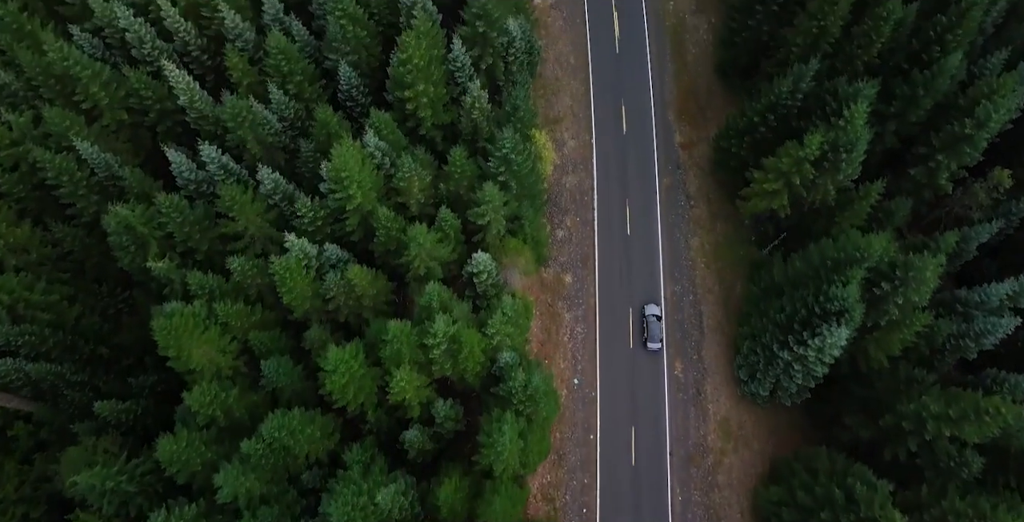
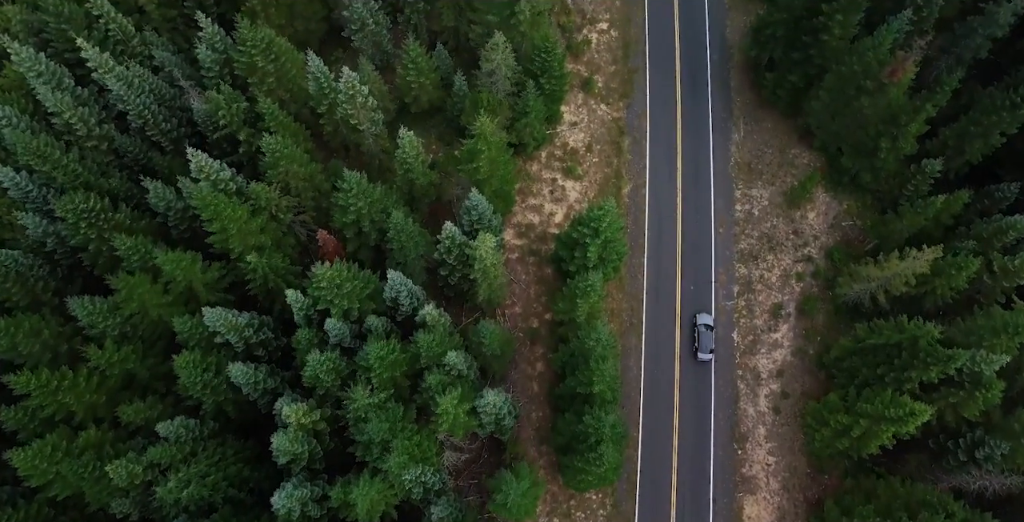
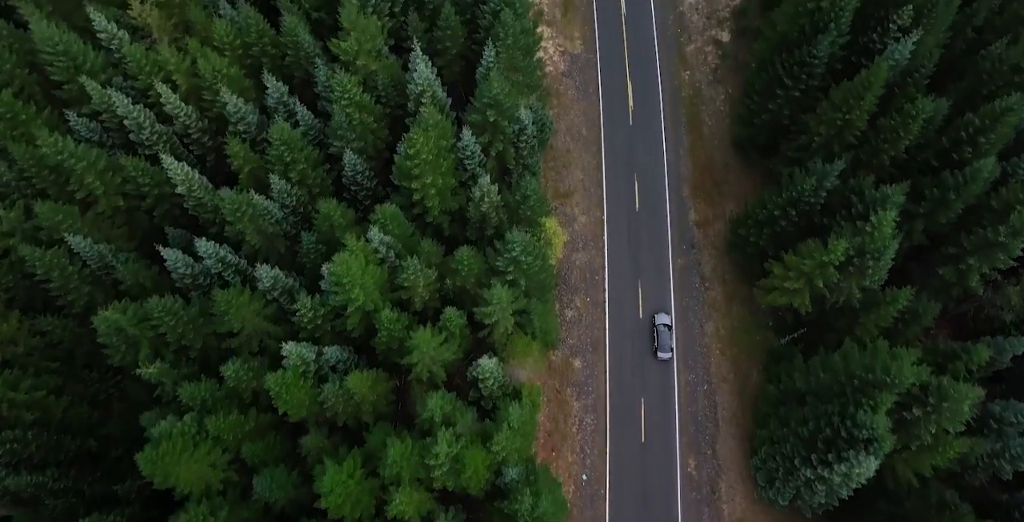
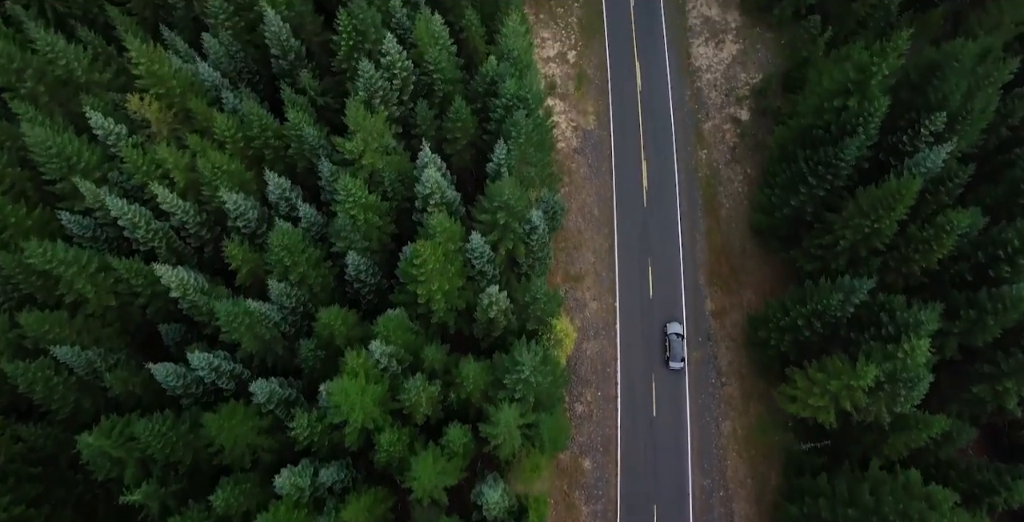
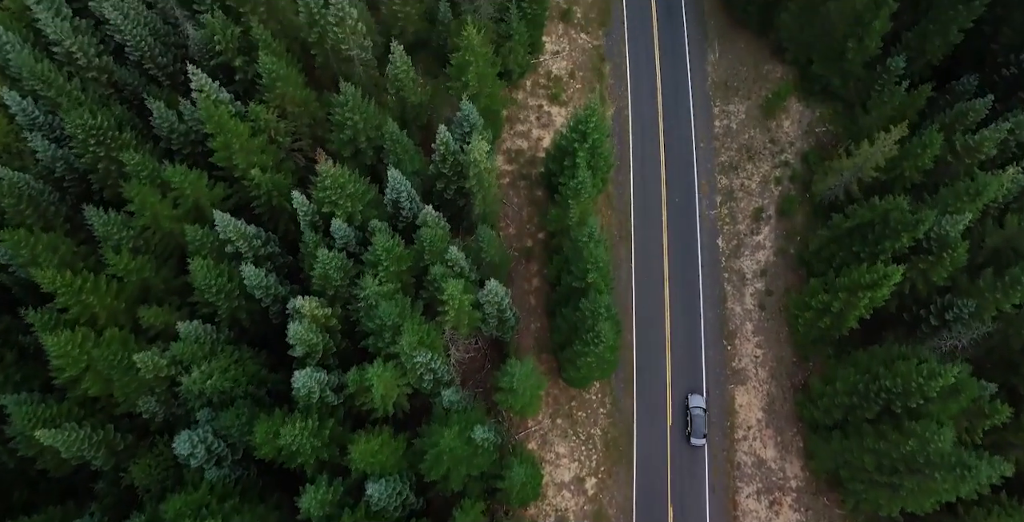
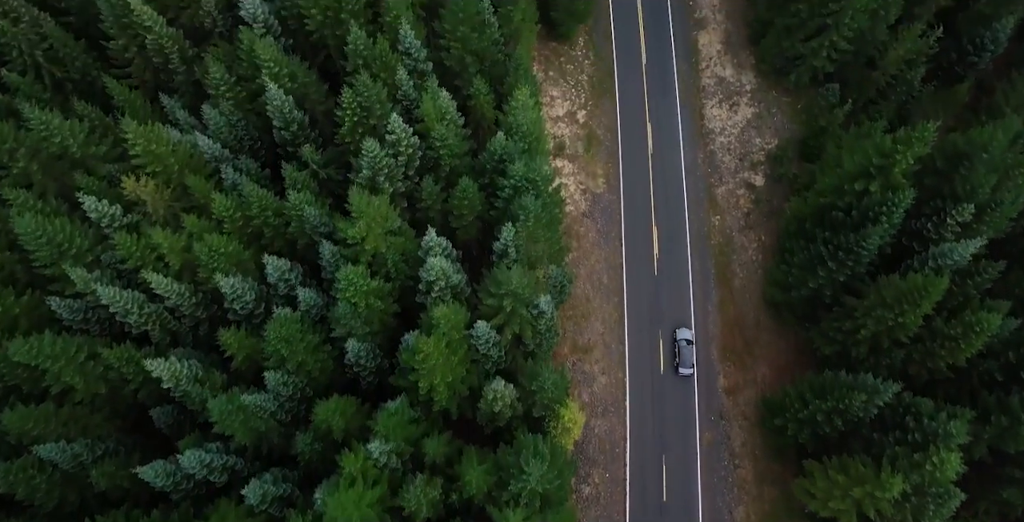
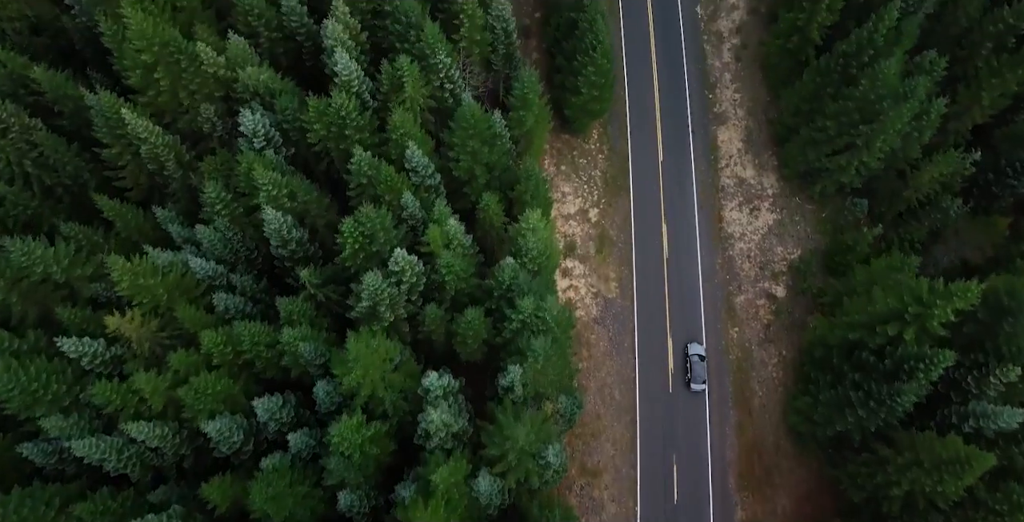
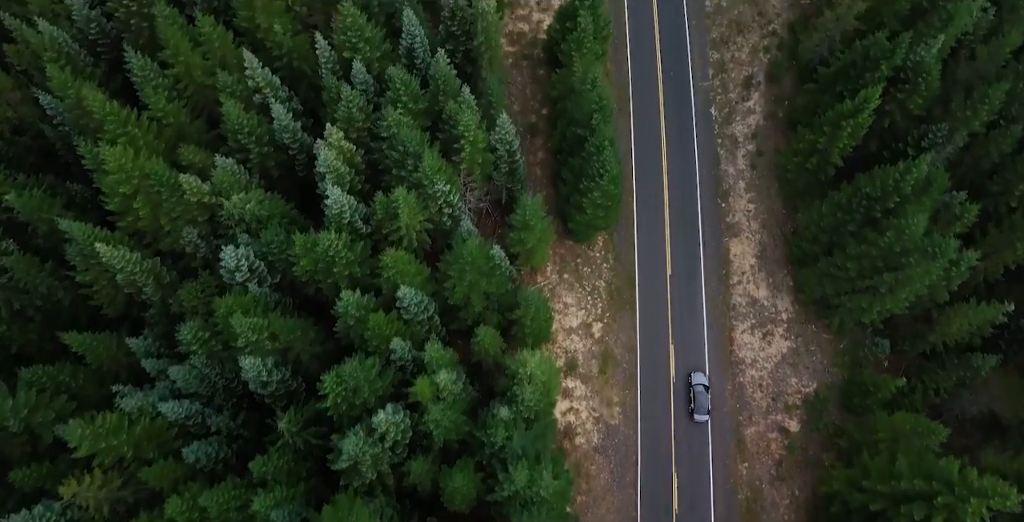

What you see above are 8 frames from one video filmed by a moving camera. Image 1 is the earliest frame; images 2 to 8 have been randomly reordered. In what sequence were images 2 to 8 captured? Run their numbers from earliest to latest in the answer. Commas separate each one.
3, 4, 6, 7, 8, 5, 2
